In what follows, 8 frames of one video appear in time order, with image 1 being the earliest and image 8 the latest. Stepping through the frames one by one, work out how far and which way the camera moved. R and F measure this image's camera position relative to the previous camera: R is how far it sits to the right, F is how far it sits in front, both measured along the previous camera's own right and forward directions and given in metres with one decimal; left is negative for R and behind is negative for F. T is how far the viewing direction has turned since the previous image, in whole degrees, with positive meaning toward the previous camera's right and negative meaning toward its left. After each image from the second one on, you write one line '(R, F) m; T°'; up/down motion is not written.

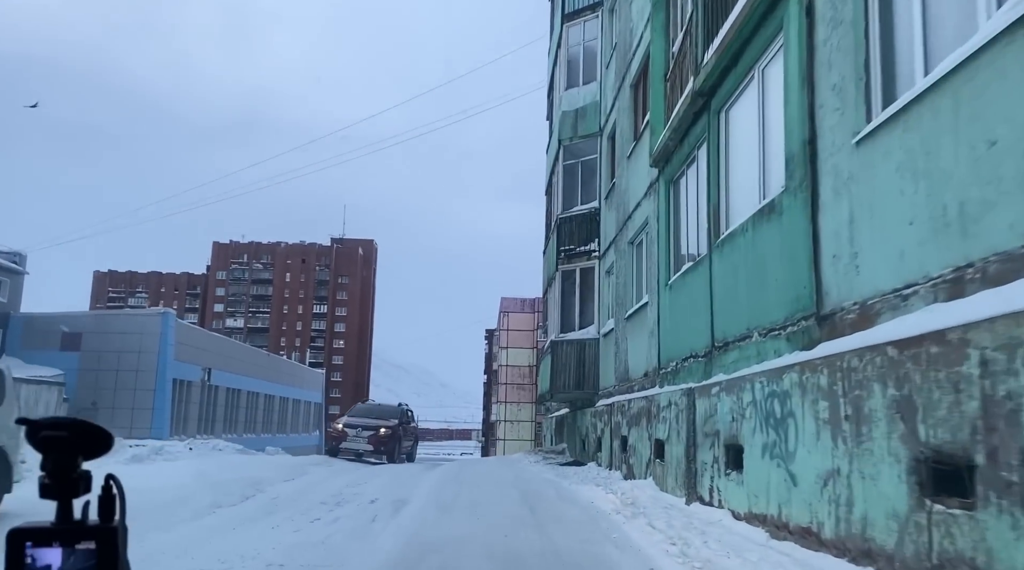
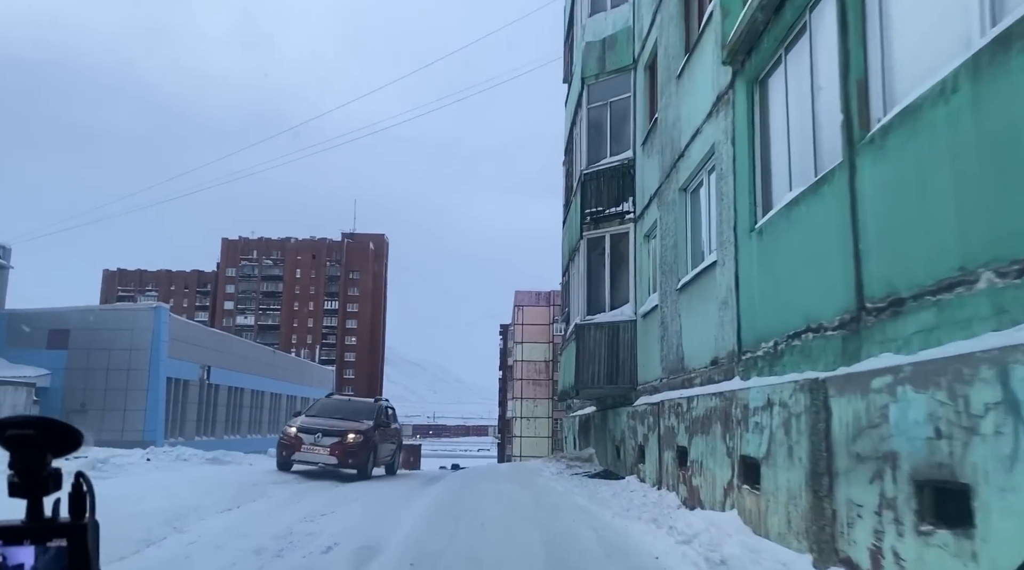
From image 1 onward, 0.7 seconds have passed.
(0.0, +3.0) m; -1°
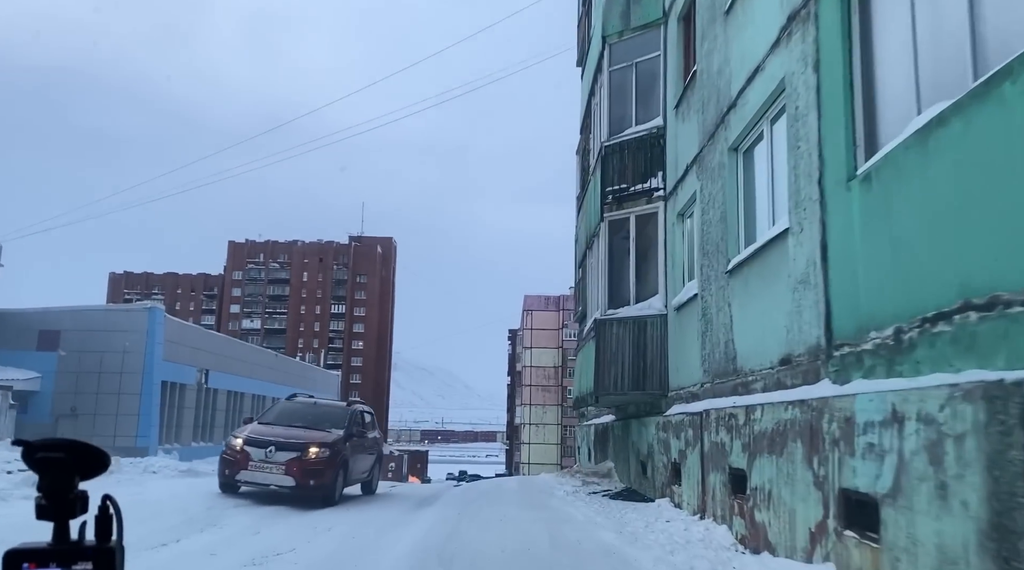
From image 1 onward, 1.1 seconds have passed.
(0.0, +1.8) m; -1°
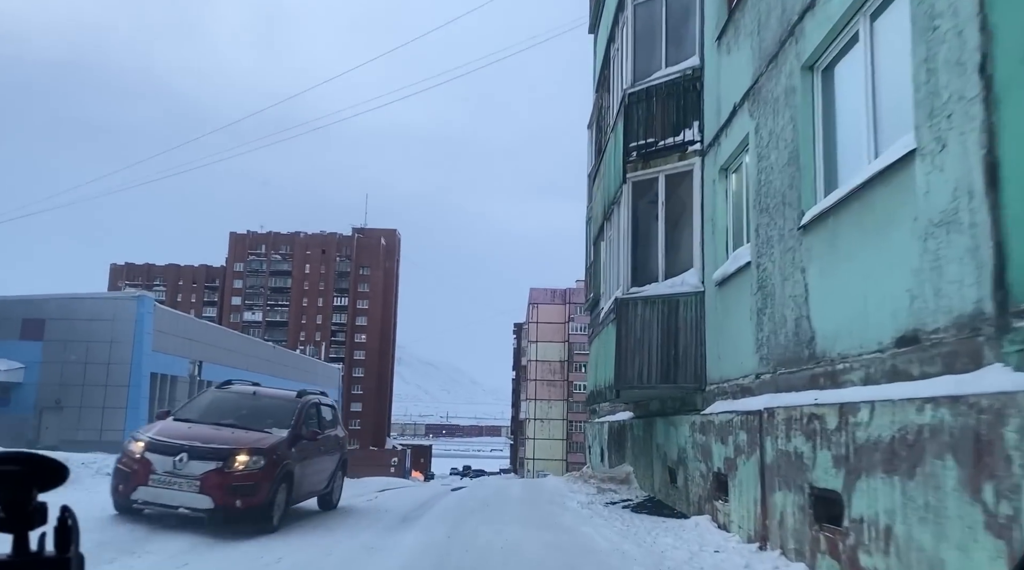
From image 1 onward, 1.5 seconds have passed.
(0.0, +1.8) m; 0°
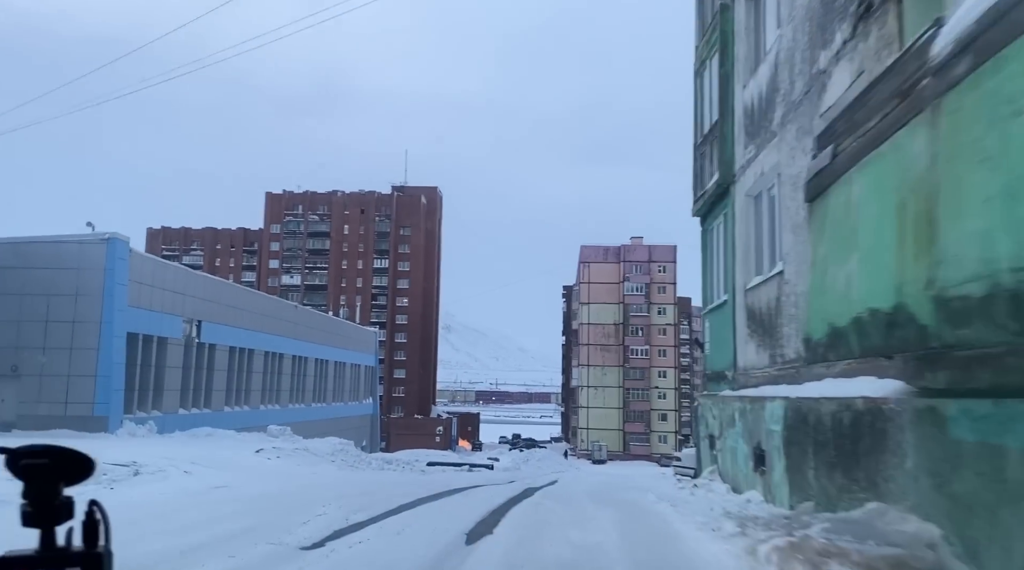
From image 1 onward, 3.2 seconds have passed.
(-0.3, +7.9) m; -3°
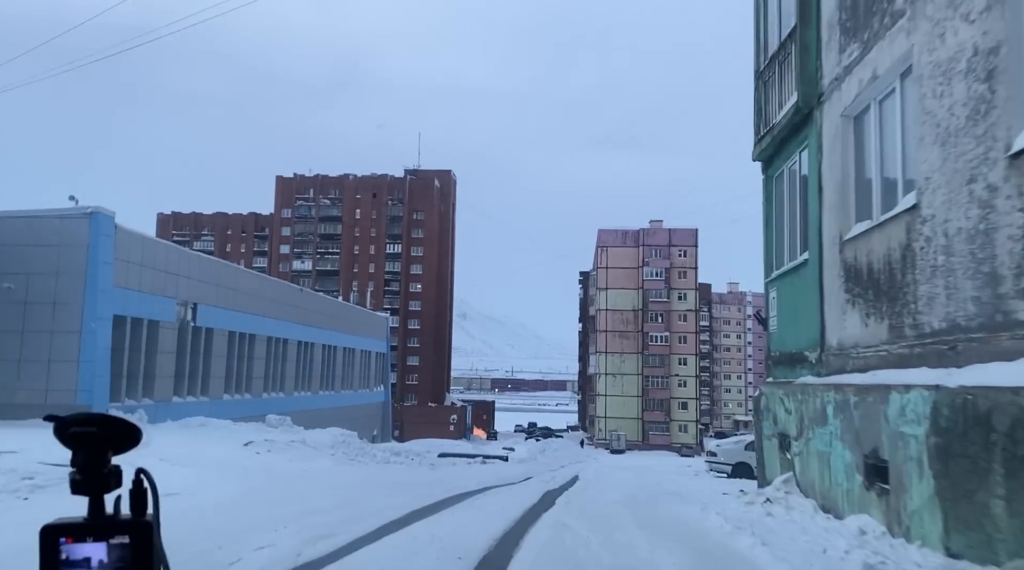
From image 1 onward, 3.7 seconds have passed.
(0.0, +2.5) m; -1°
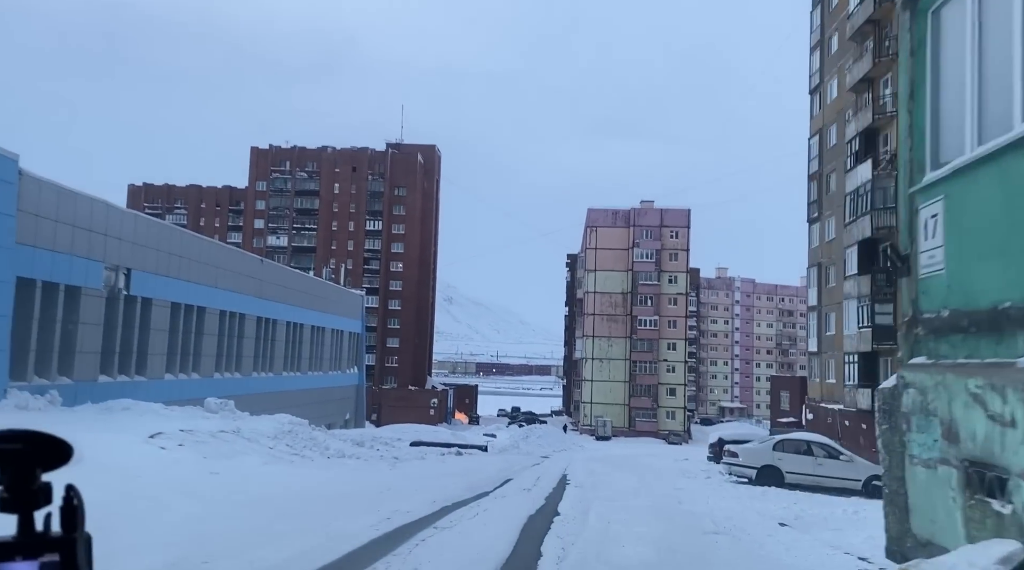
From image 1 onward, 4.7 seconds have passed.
(+0.2, +4.4) m; +1°
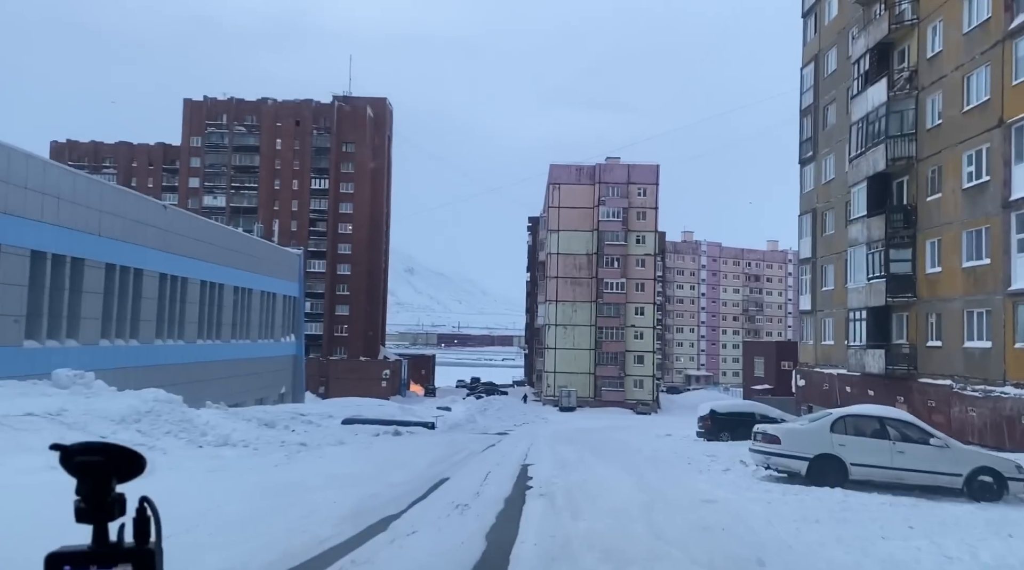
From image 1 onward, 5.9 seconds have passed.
(+0.4, +6.3) m; +3°
